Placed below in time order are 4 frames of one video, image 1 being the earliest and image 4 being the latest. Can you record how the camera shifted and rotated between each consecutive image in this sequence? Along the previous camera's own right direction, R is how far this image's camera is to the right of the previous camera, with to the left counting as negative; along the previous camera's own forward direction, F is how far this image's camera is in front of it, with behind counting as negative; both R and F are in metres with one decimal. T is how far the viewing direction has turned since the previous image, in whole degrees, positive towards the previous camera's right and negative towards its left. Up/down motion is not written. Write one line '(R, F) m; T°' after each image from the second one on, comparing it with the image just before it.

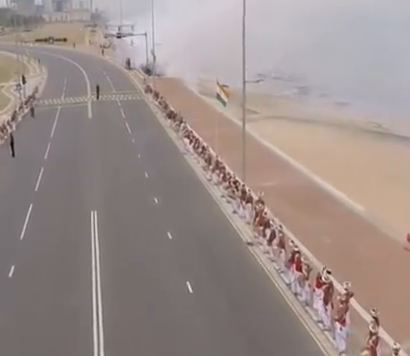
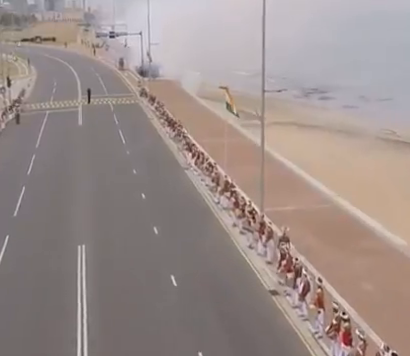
(-0.6, +4.2) m; +1°
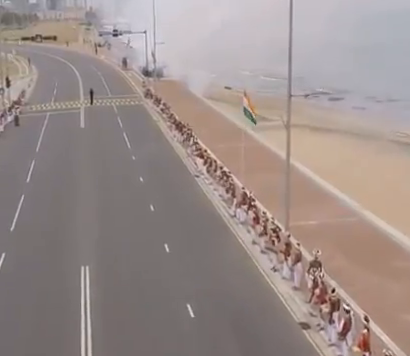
(-0.6, +2.2) m; 0°
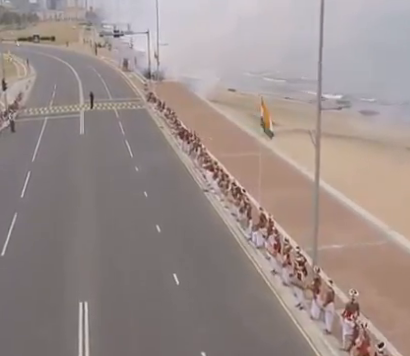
(-0.5, +2.4) m; 0°
